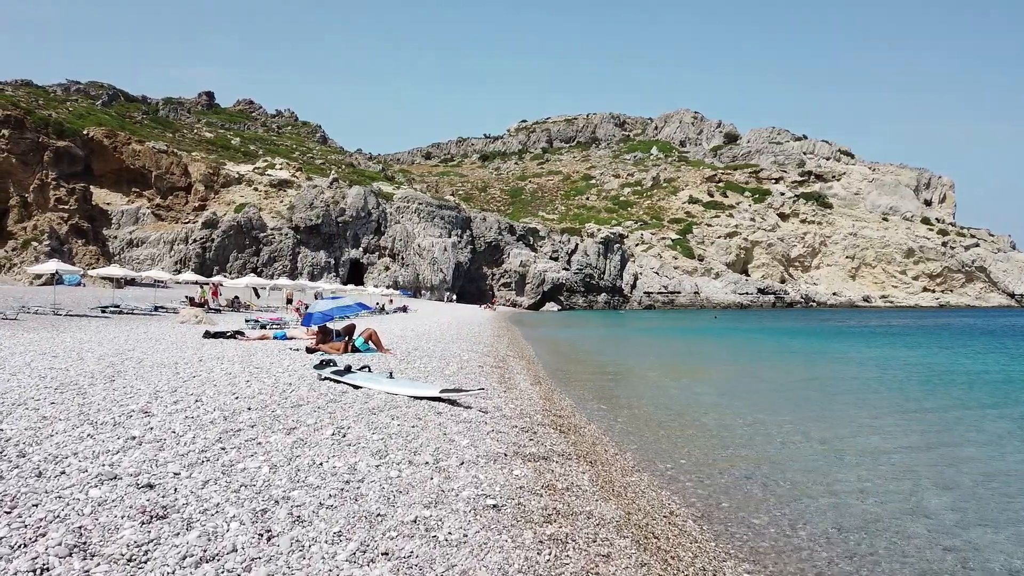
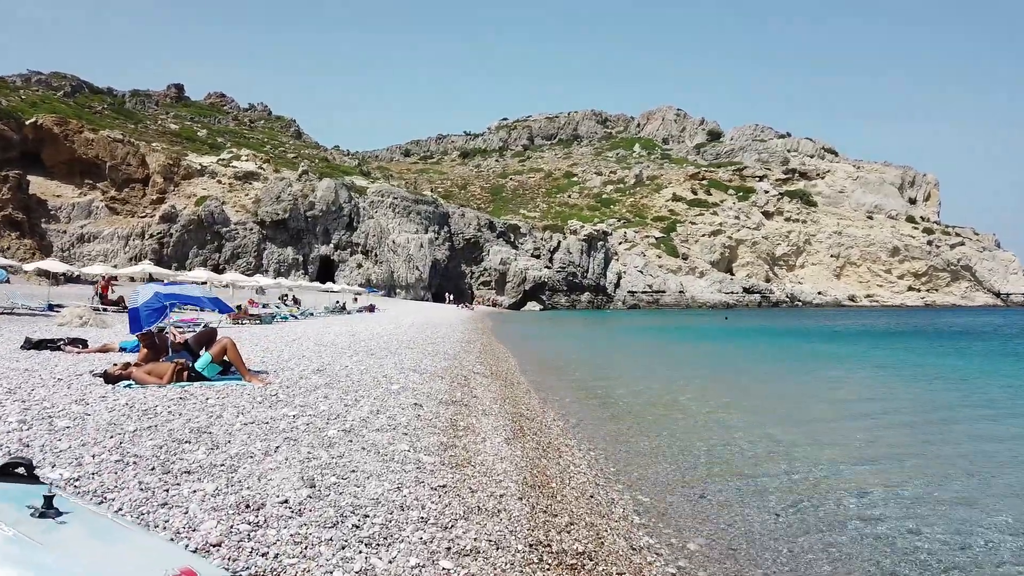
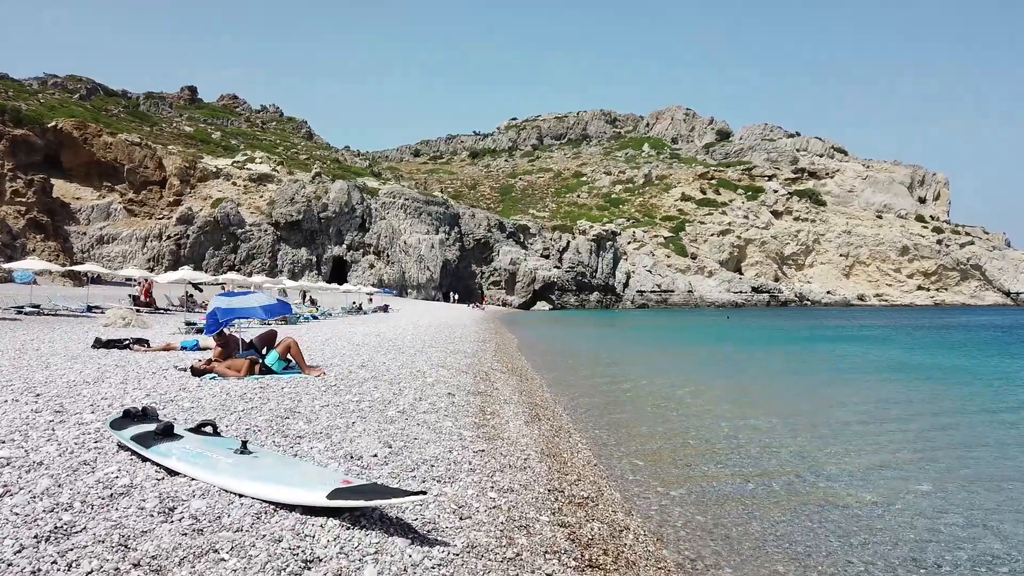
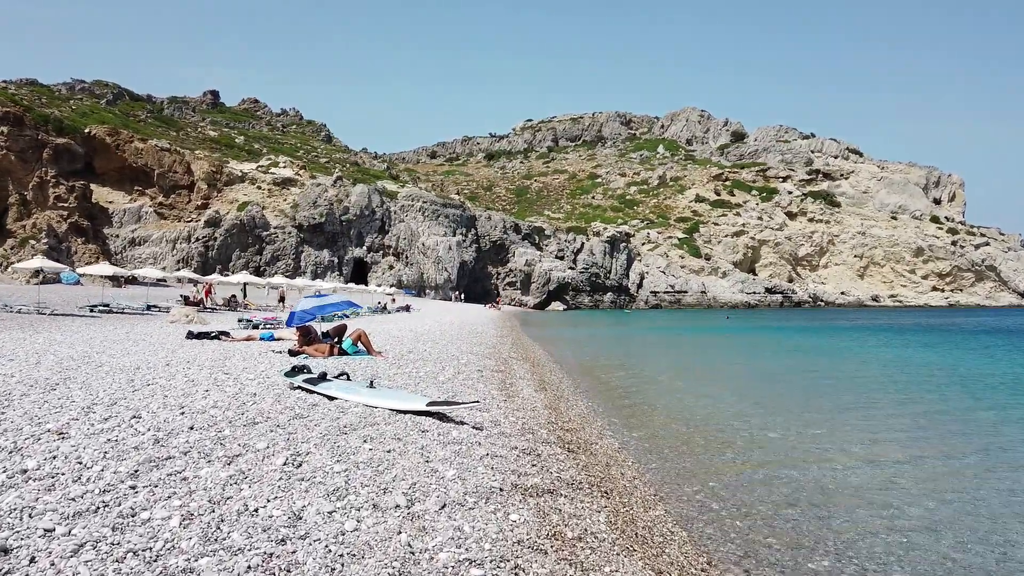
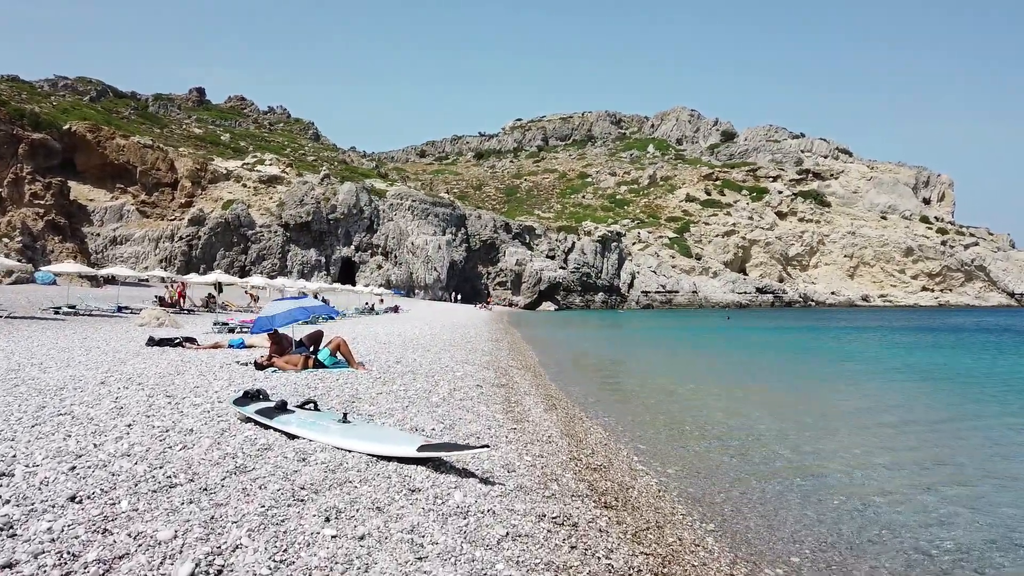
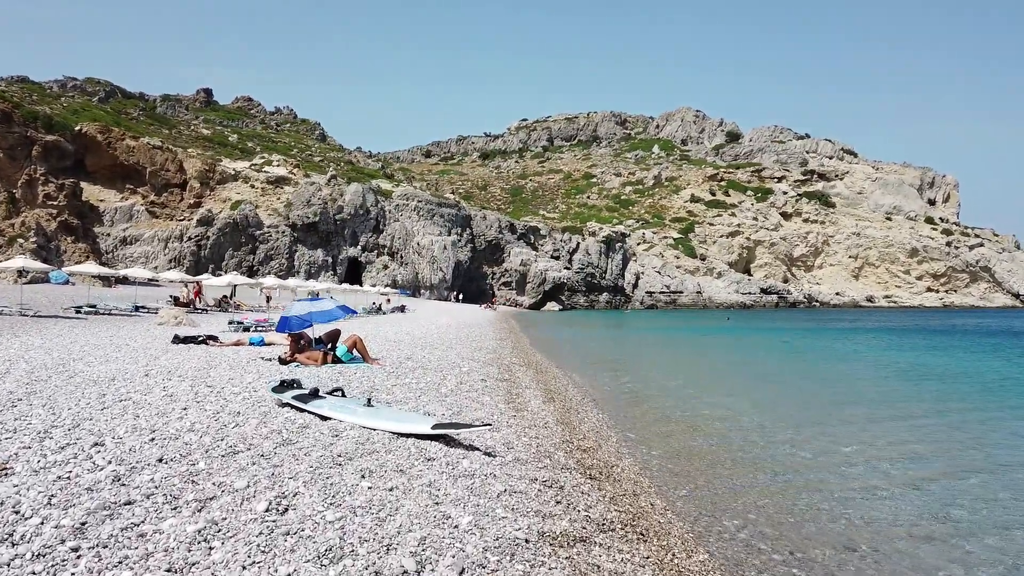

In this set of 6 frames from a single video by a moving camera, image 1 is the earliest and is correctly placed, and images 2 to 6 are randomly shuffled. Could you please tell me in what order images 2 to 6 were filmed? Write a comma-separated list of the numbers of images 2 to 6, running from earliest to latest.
4, 6, 5, 3, 2
